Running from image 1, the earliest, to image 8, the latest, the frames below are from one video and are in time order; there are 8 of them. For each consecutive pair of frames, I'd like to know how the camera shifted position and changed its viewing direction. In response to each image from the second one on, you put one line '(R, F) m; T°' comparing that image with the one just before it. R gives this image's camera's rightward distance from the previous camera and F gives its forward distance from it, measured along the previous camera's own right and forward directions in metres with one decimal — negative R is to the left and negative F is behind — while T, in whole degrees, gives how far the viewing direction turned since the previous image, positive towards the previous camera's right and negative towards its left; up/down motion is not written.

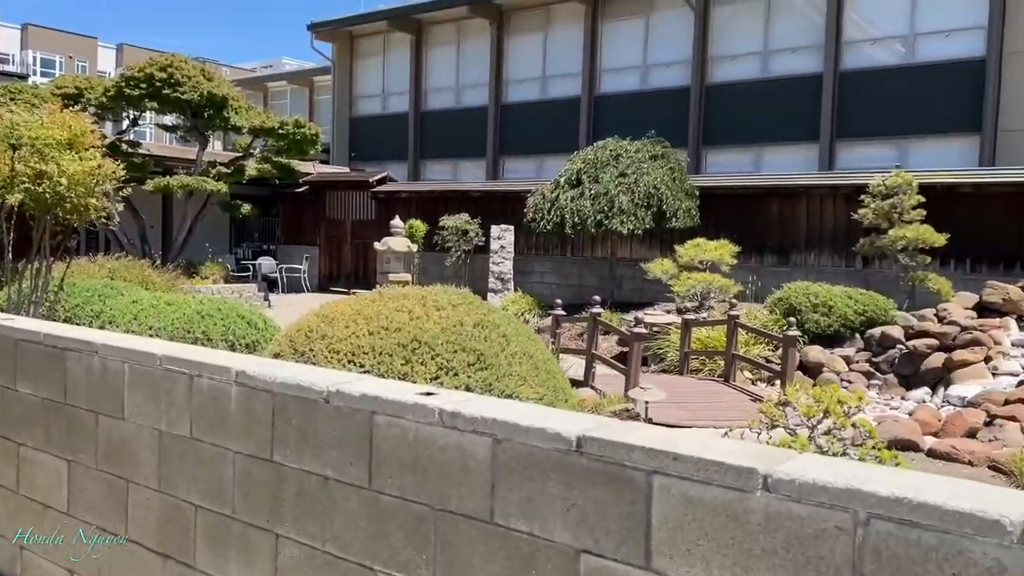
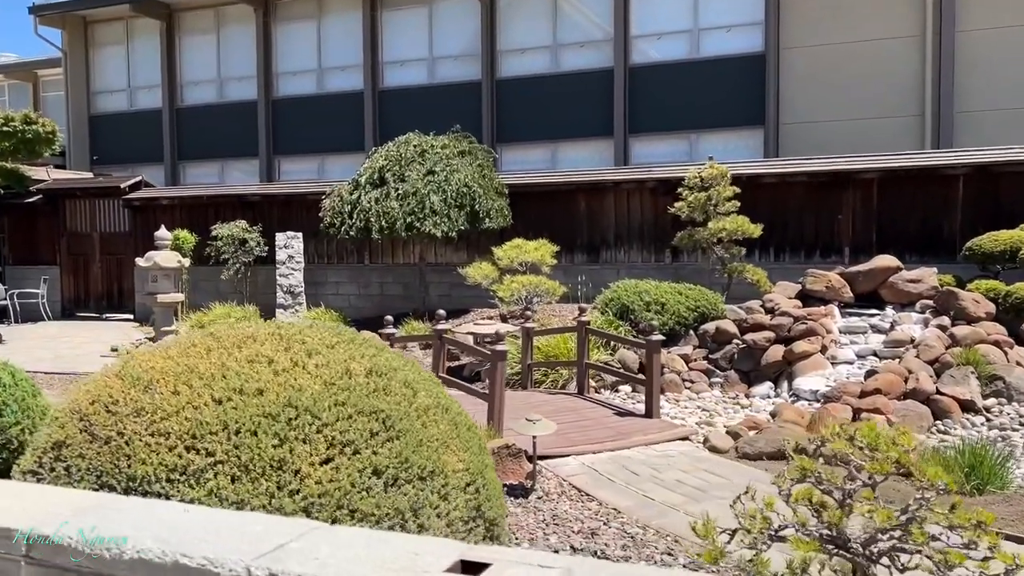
(-0.5, +1.3) m; +16°
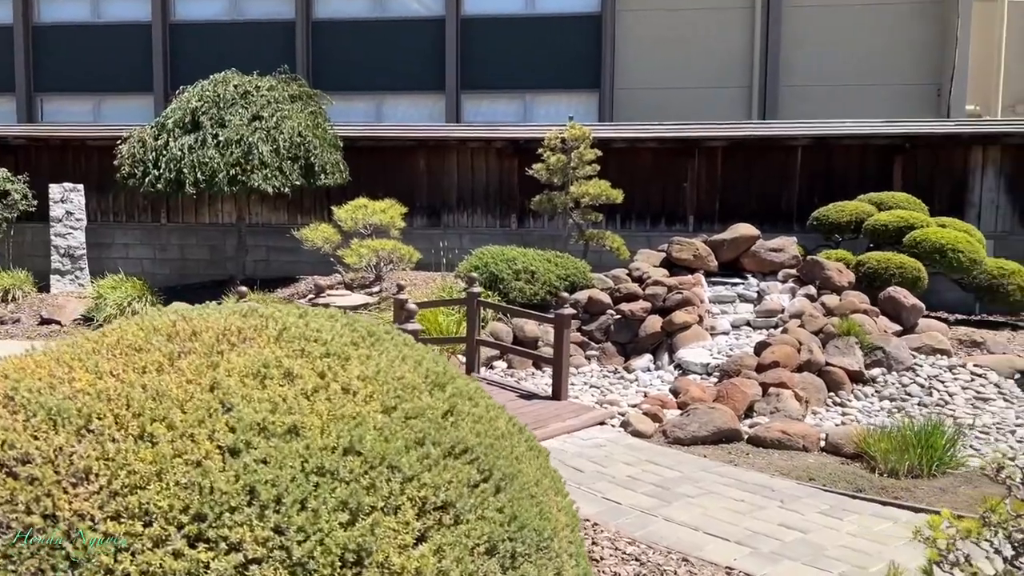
(-0.9, +1.1) m; +15°
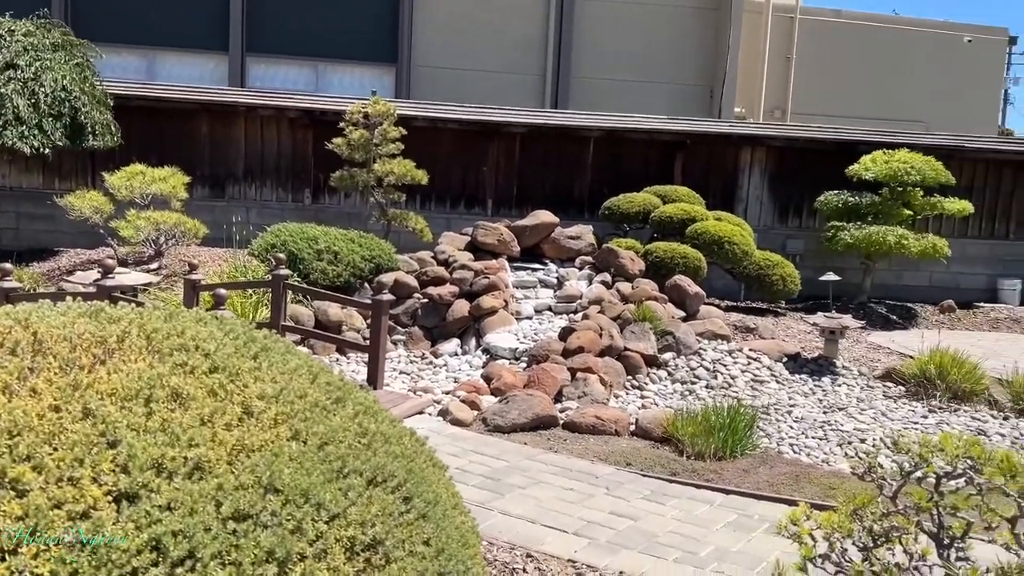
(-0.3, +0.2) m; +15°
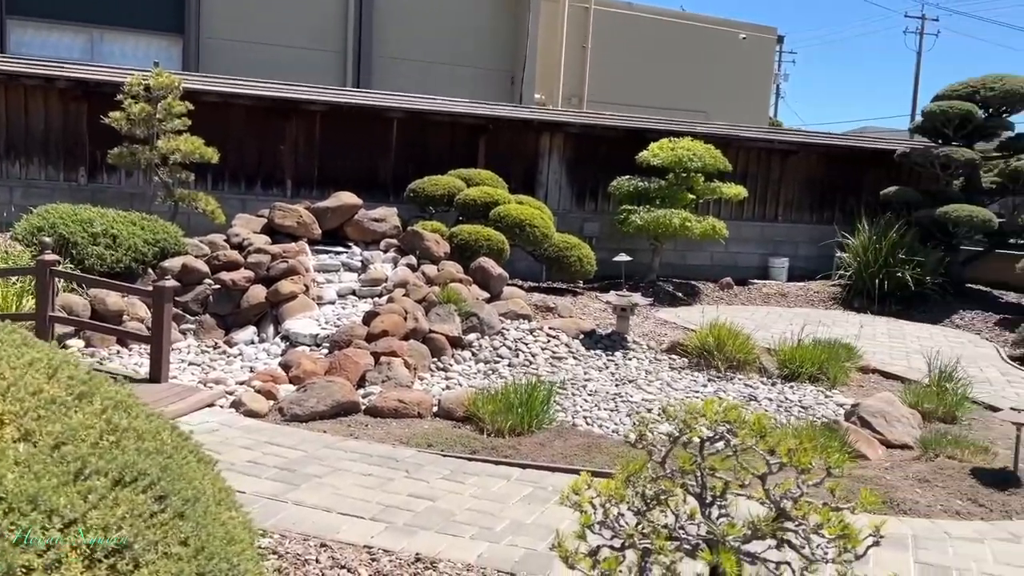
(+0.1, 0.0) m; +13°
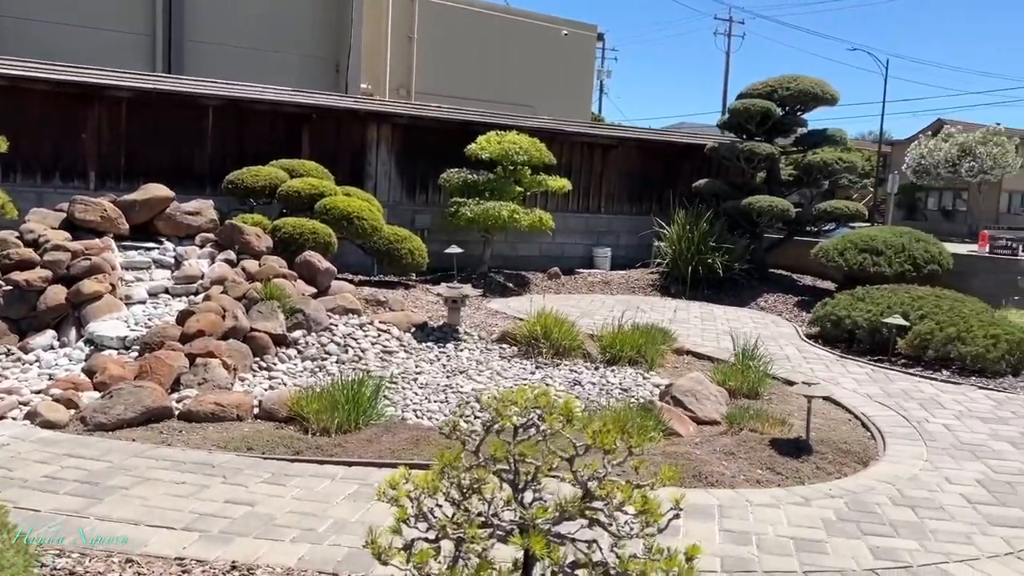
(+0.1, 0.0) m; +11°
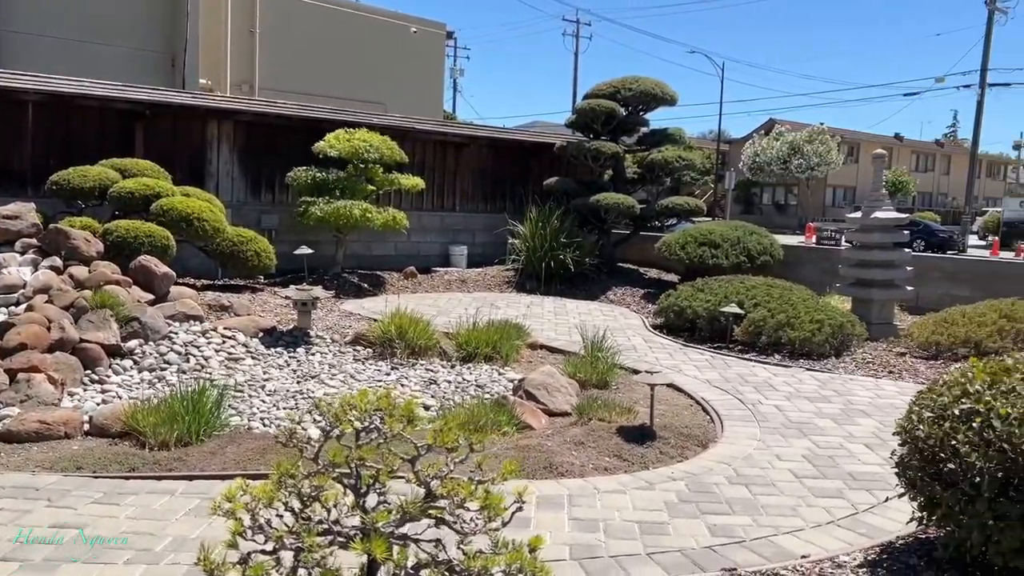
(+0.1, 0.0) m; +9°
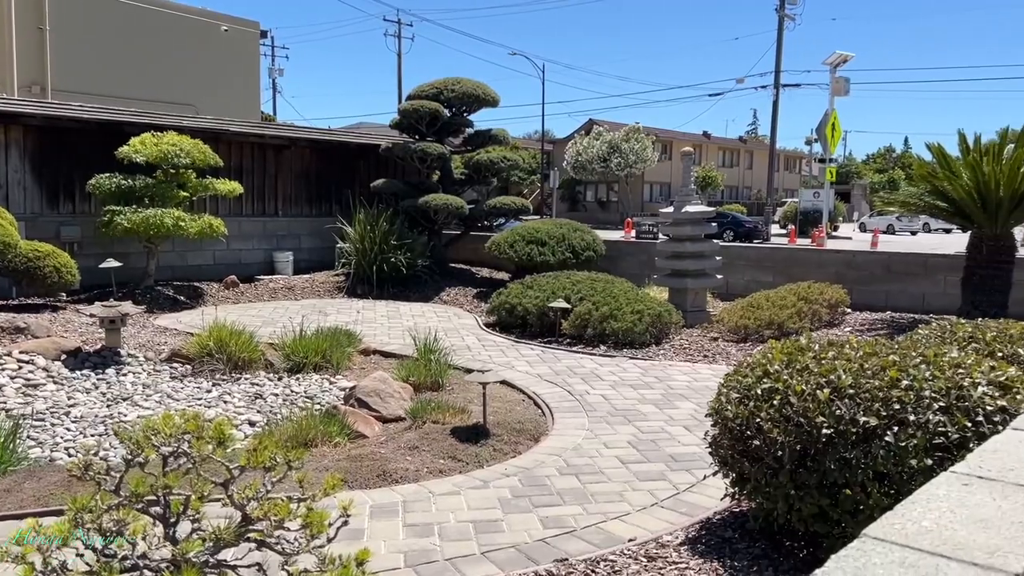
(+0.1, 0.0) m; +11°
